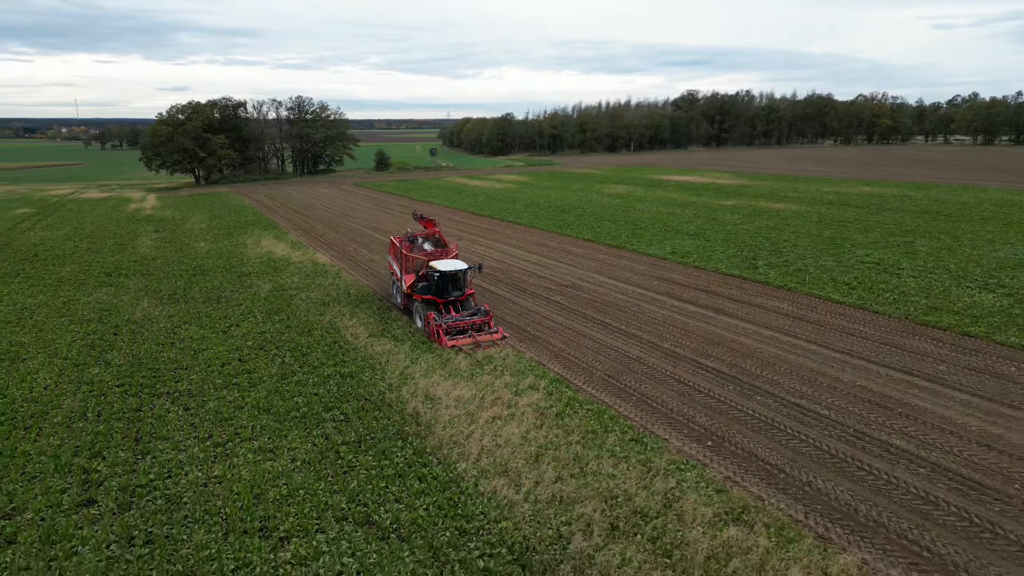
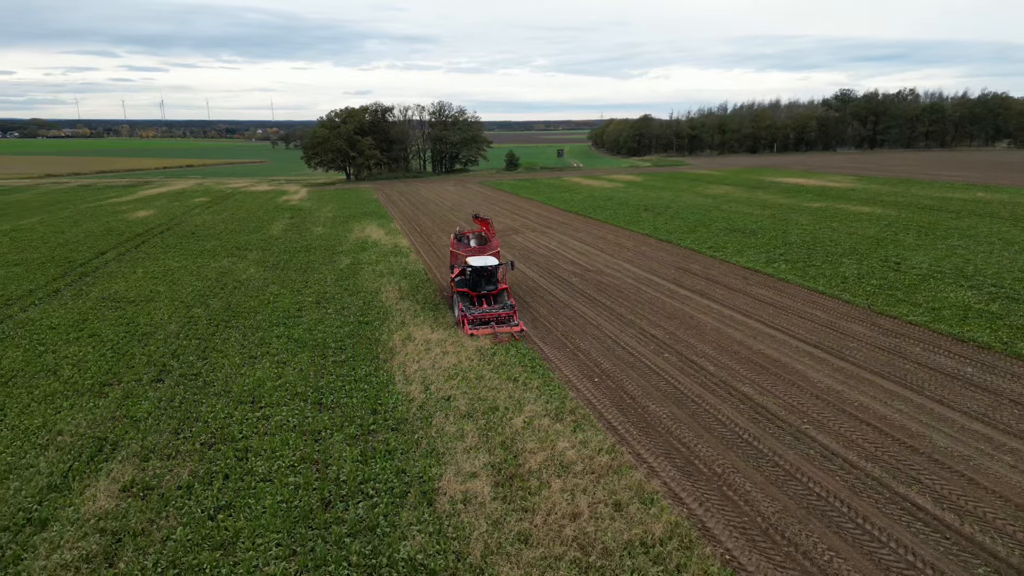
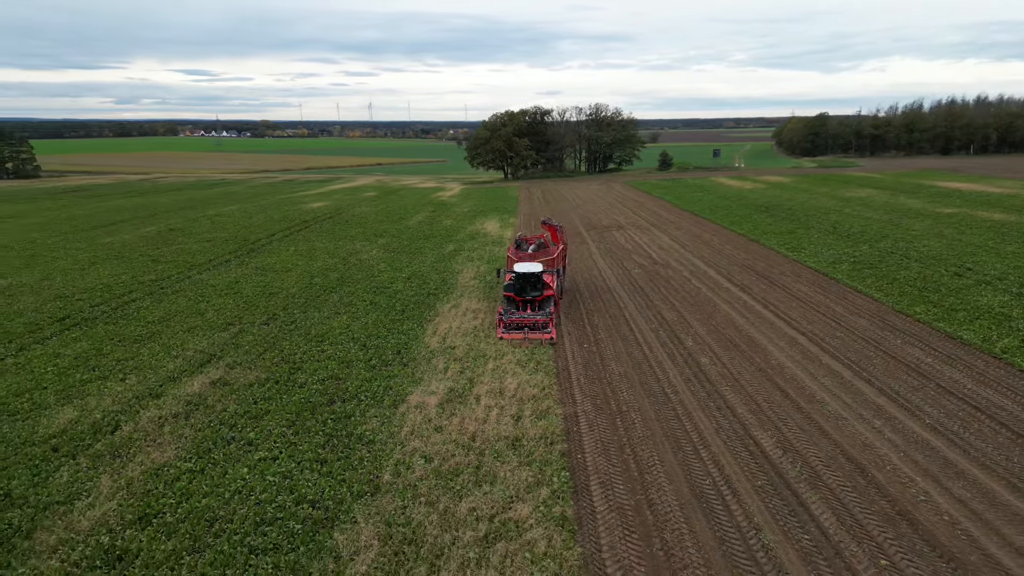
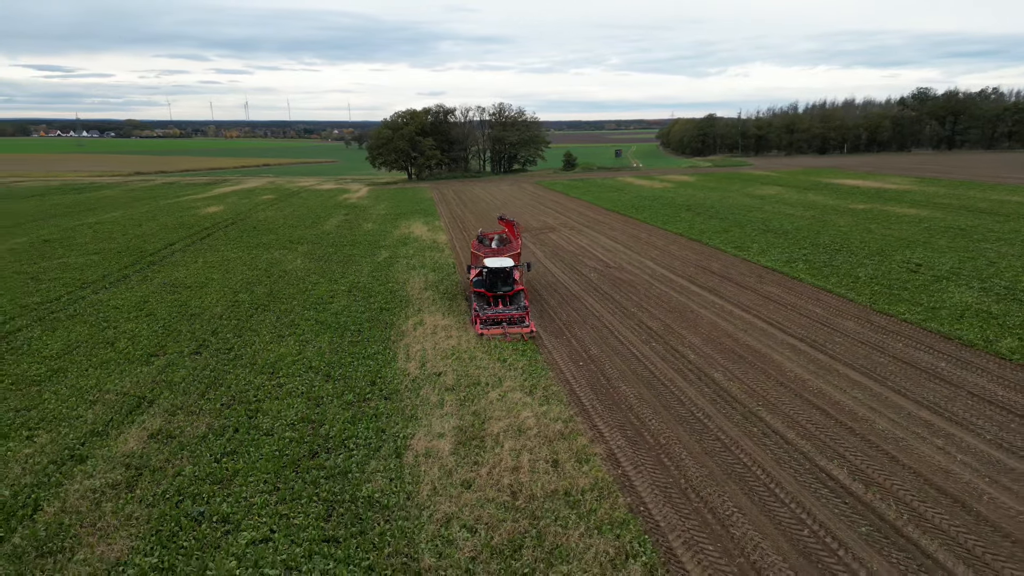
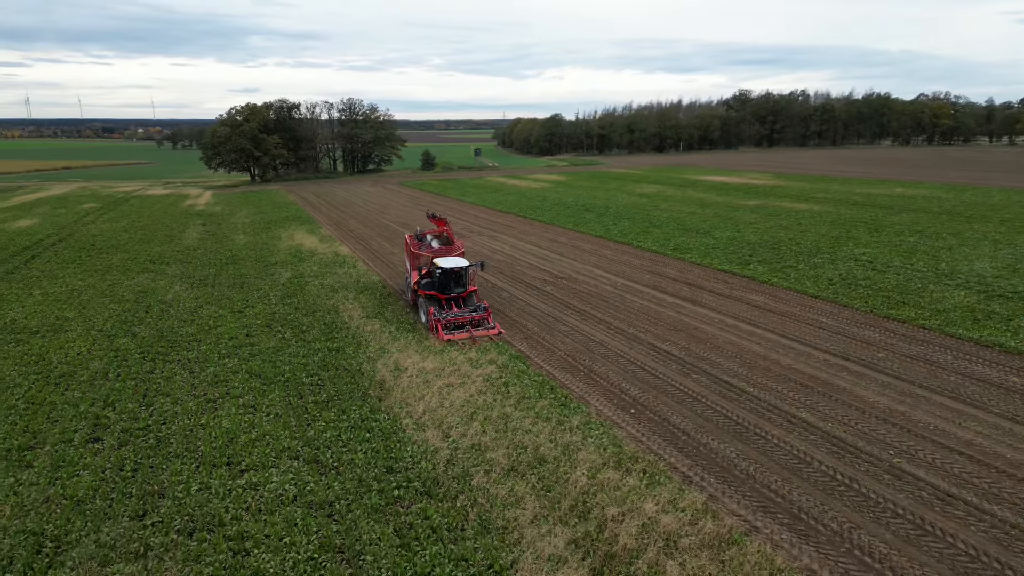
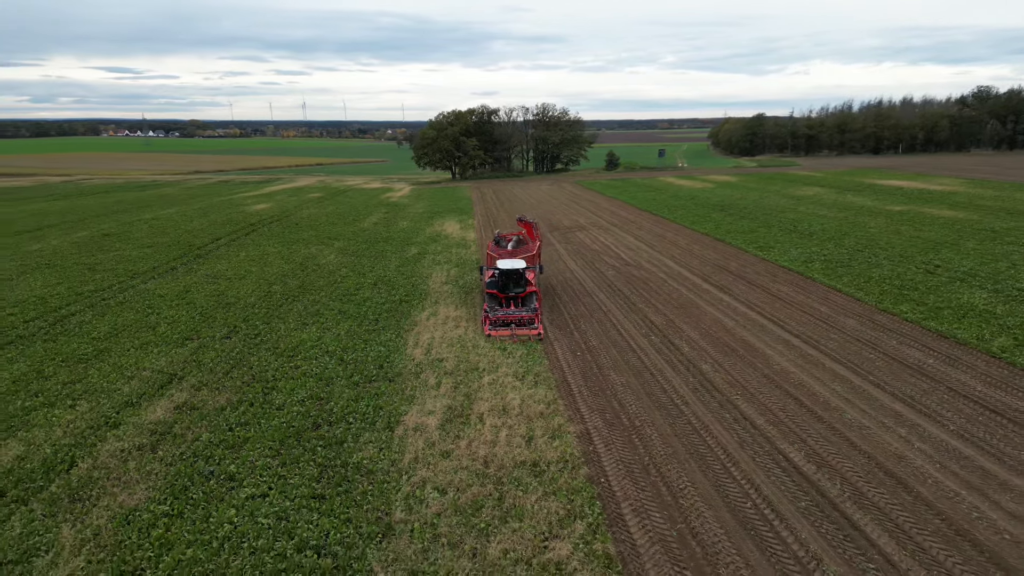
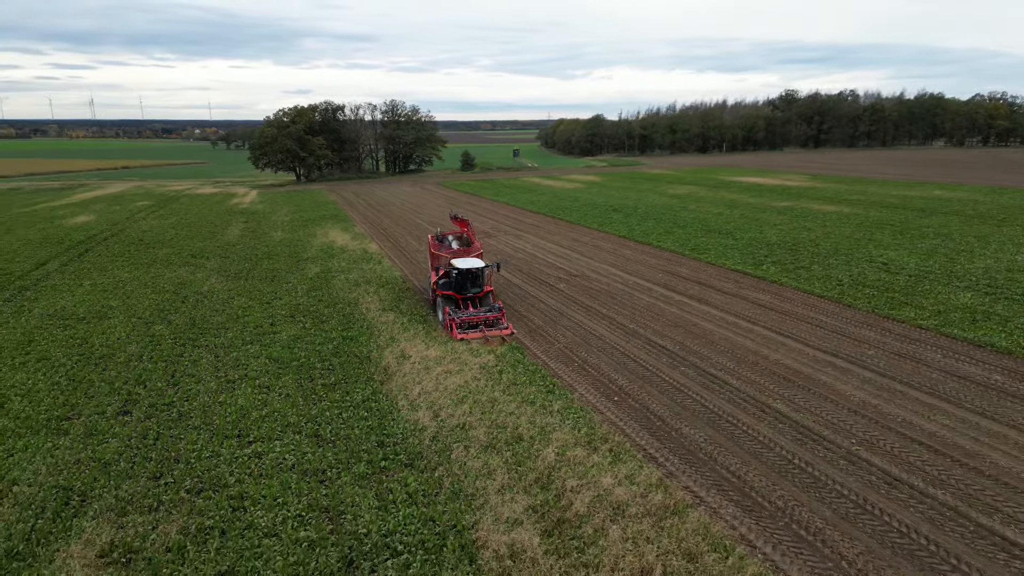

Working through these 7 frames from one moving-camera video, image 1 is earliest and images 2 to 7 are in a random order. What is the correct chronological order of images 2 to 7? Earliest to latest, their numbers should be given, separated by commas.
5, 7, 2, 4, 6, 3
